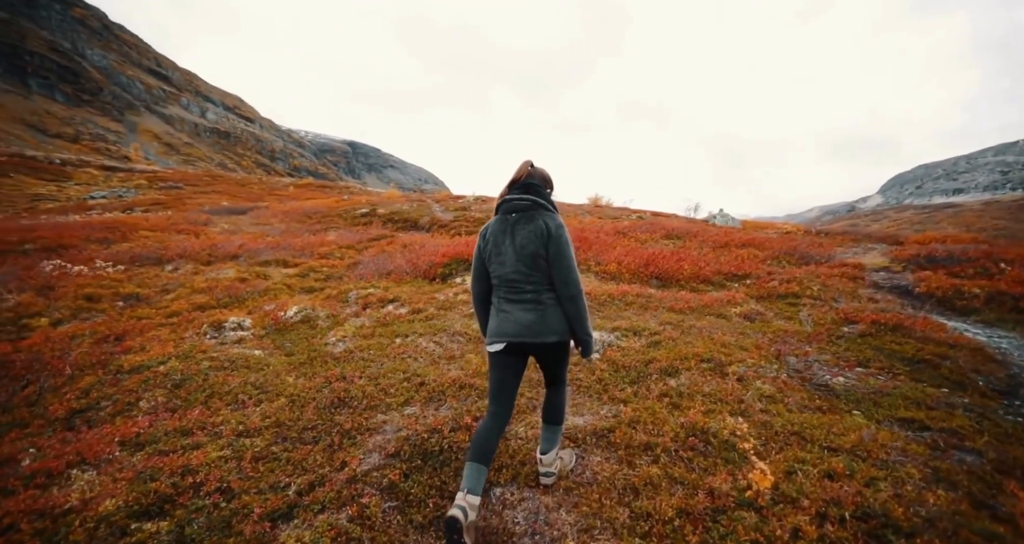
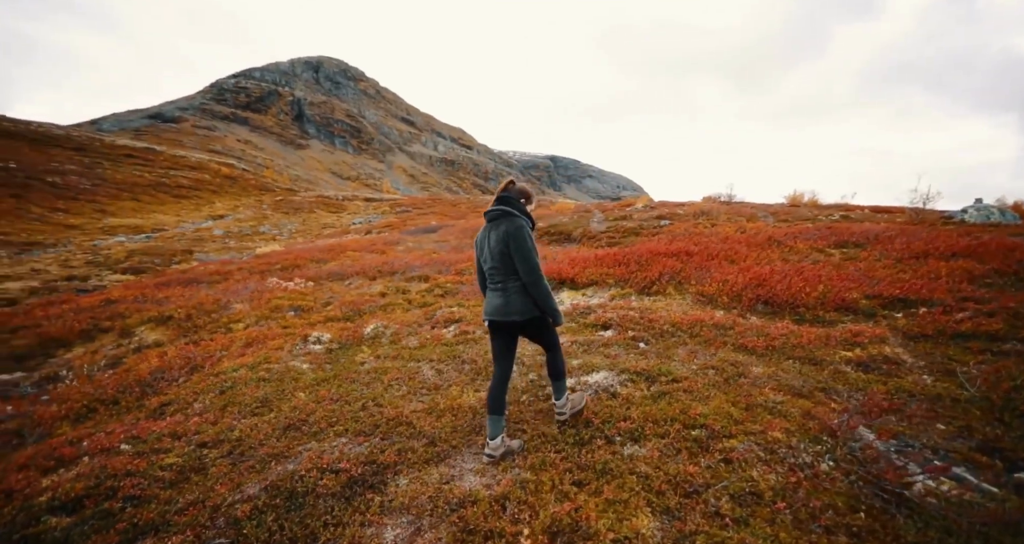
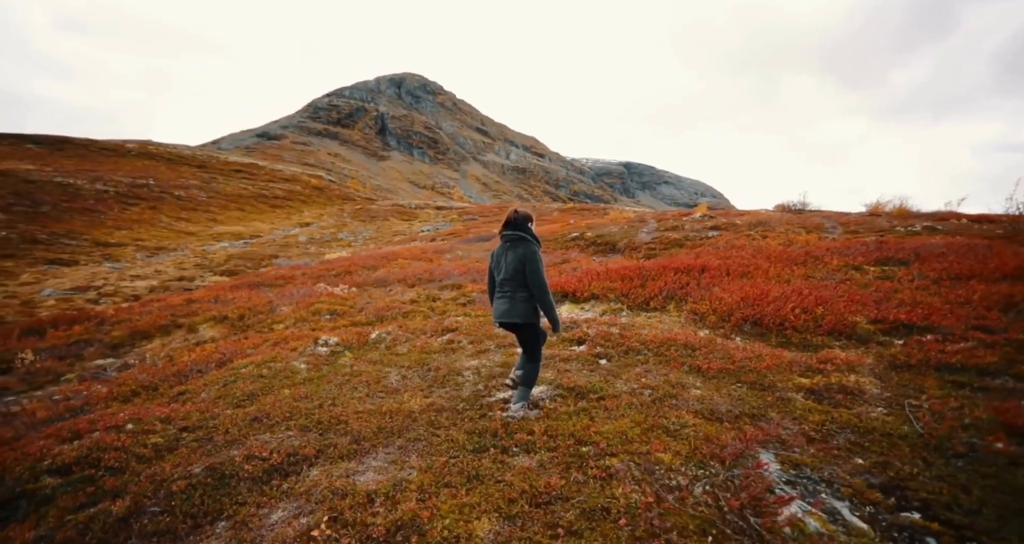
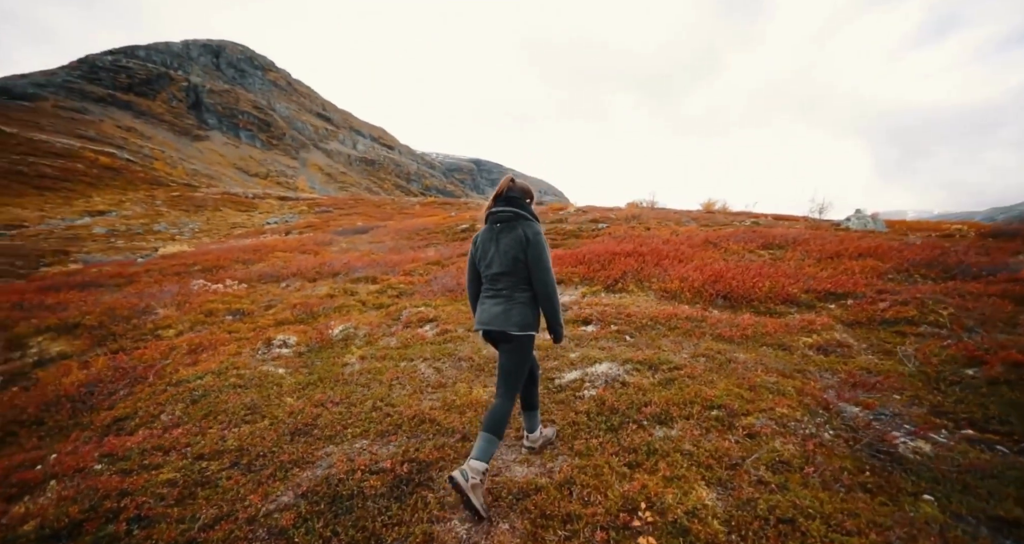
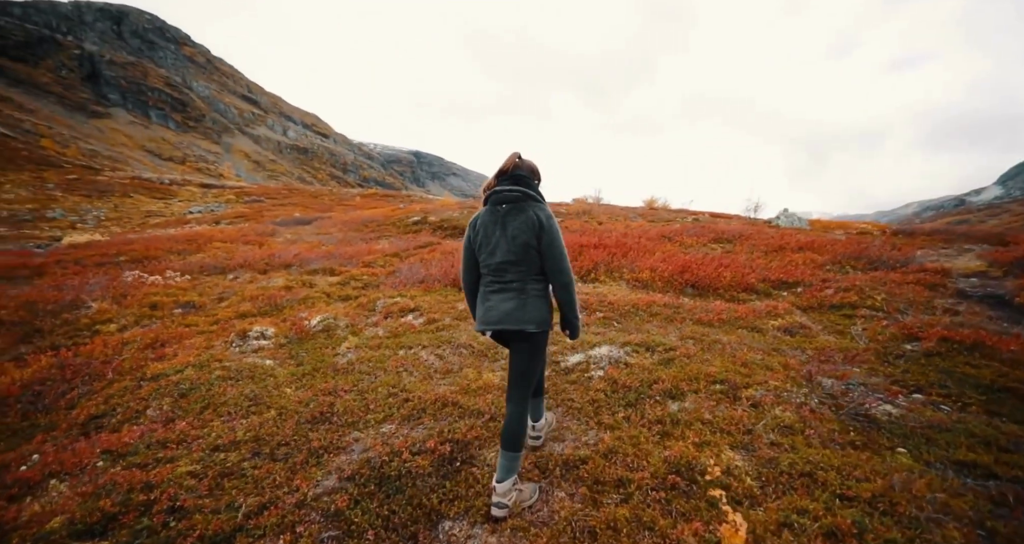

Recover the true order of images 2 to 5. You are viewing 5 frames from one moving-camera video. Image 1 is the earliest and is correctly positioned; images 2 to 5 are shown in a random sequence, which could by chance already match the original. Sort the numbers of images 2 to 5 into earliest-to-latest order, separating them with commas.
5, 4, 2, 3
